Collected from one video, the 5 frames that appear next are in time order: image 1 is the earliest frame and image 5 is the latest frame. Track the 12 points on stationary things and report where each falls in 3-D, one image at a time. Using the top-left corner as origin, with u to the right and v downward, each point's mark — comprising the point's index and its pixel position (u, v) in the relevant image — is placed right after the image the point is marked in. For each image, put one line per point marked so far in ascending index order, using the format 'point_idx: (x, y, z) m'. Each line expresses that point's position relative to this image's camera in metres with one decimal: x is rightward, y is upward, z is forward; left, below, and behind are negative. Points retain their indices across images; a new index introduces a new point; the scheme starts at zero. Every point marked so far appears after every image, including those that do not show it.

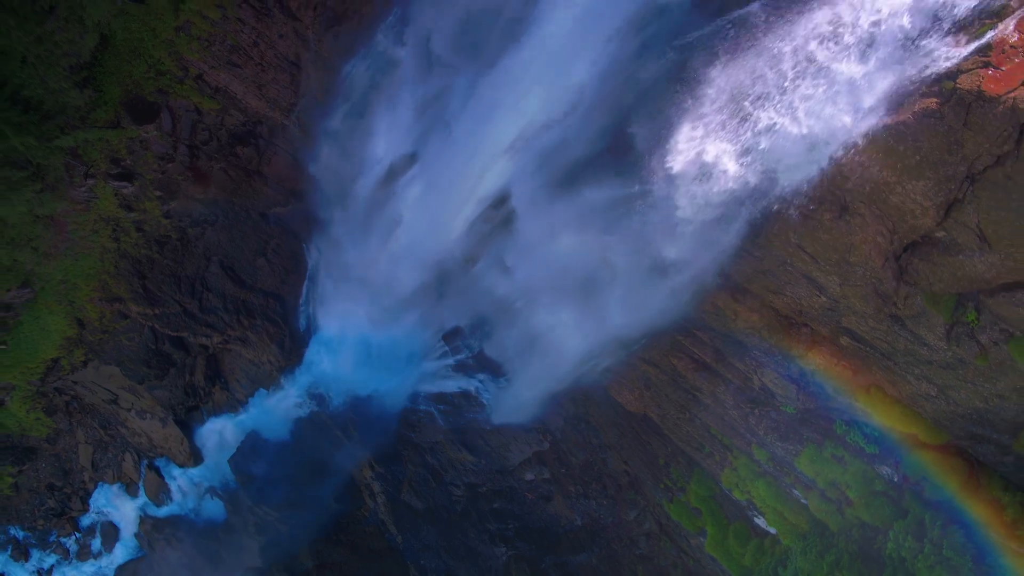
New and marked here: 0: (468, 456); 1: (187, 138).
0: (-1.1, -4.3, +15.7) m
1: (-6.7, +3.1, +12.7) m
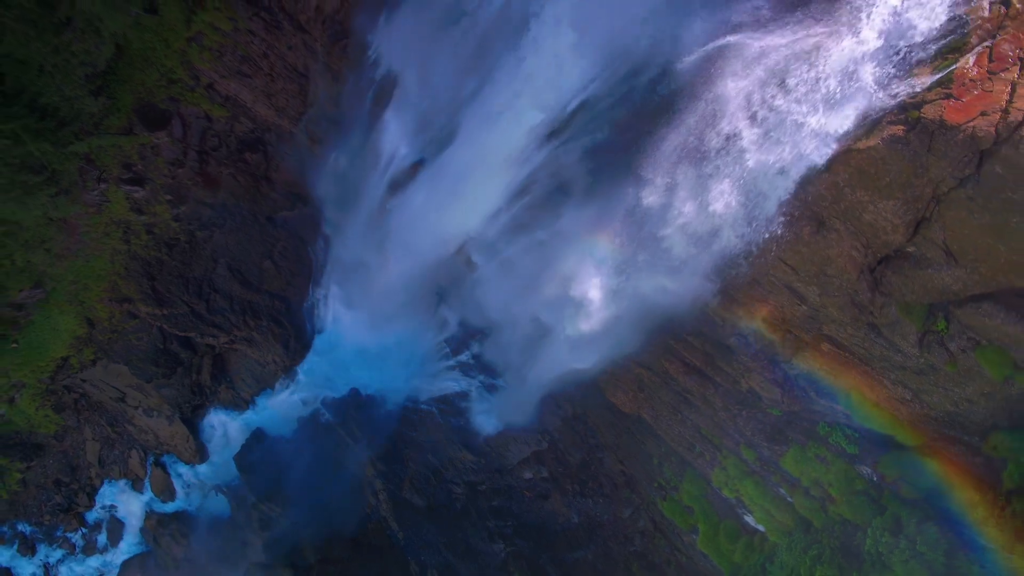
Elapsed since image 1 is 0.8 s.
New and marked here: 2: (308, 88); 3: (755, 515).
0: (-1.2, -4.4, +16.1) m
1: (-6.7, +3.1, +13.1) m
2: (-4.3, +4.2, +13.0) m
3: (+4.8, -4.5, +12.4) m
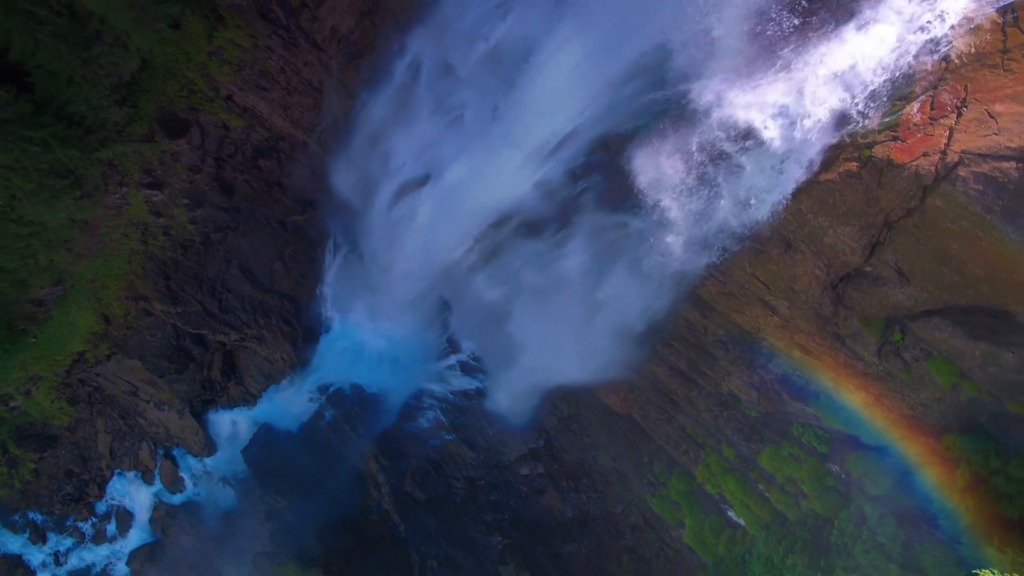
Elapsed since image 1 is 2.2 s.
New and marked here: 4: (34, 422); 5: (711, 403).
0: (-1.2, -4.5, +16.9) m
1: (-6.6, +3.1, +13.8) m
2: (-4.2, +4.2, +13.8) m
3: (+4.7, -4.7, +13.1) m
4: (-13.3, -3.8, +17.3) m
5: (+4.1, -2.4, +12.7) m
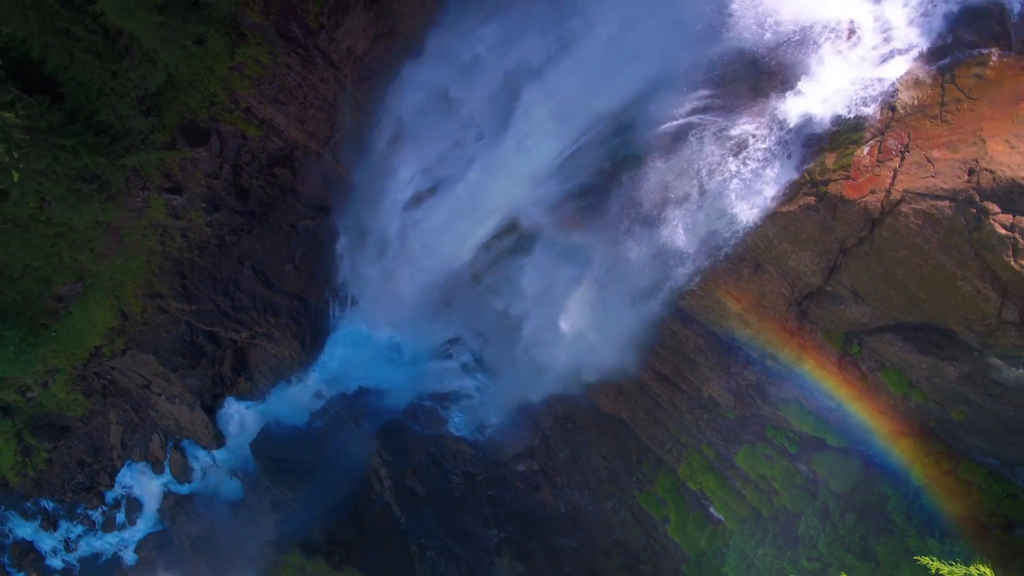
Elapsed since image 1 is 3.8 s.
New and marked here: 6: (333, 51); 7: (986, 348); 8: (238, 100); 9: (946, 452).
0: (-1.3, -4.6, +17.7) m
1: (-6.6, +3.1, +14.6) m
2: (-4.2, +4.1, +14.6) m
3: (+4.6, -4.9, +13.9) m
4: (-13.4, -3.7, +18.1) m
5: (+4.0, -2.6, +13.5) m
6: (-3.9, +5.1, +13.4) m
7: (+6.9, -0.9, +9.2) m
8: (-6.1, +4.1, +13.7) m
9: (+7.5, -2.8, +10.6) m
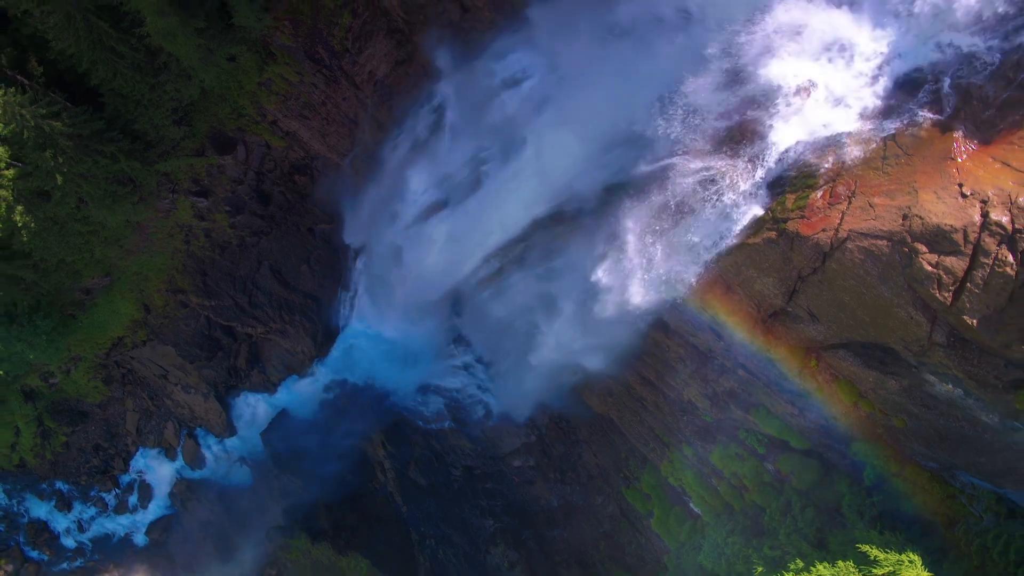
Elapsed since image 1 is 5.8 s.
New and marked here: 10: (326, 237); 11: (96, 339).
0: (-1.4, -4.7, +18.8) m
1: (-6.4, +3.1, +15.7) m
2: (-4.0, +4.1, +15.7) m
3: (+4.5, -5.2, +15.0) m
4: (-13.4, -3.5, +19.3) m
5: (+4.0, -2.9, +14.6) m
6: (-3.7, +5.0, +14.5) m
7: (+6.9, -1.3, +10.3) m
8: (-5.9, +4.1, +14.8) m
9: (+7.5, -3.2, +11.7) m
10: (-5.3, +1.4, +17.7) m
11: (-11.8, -1.5, +17.9) m
